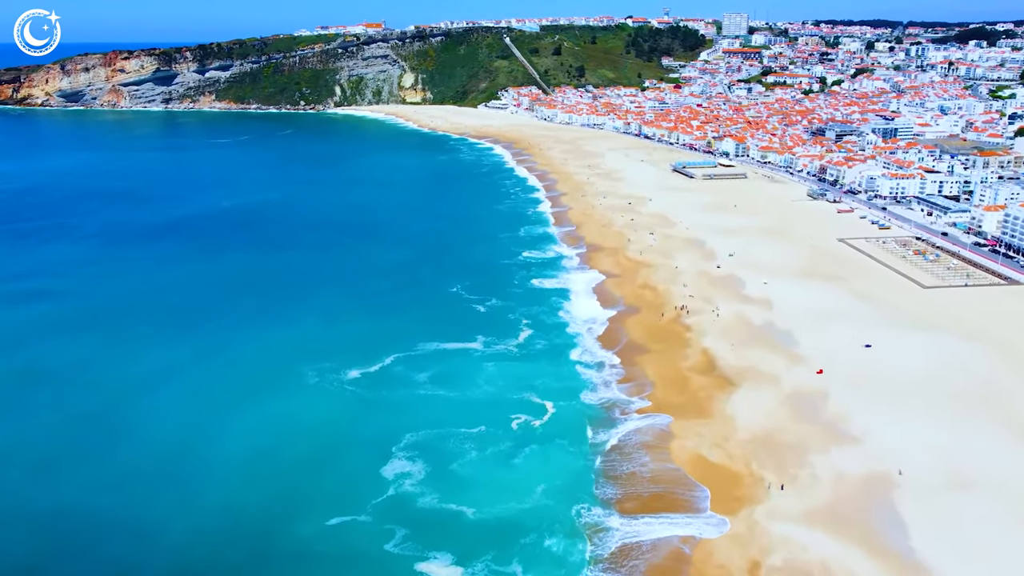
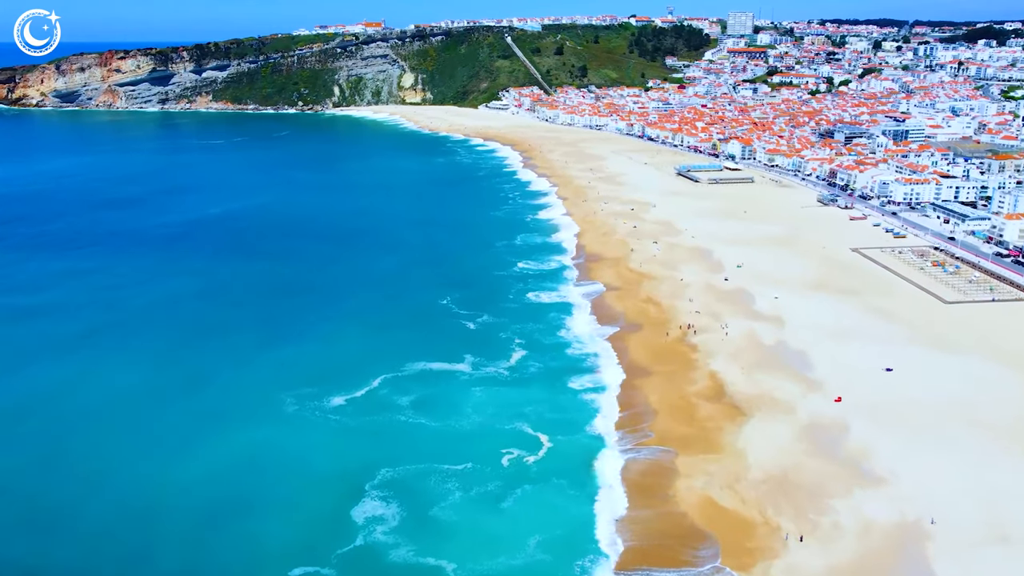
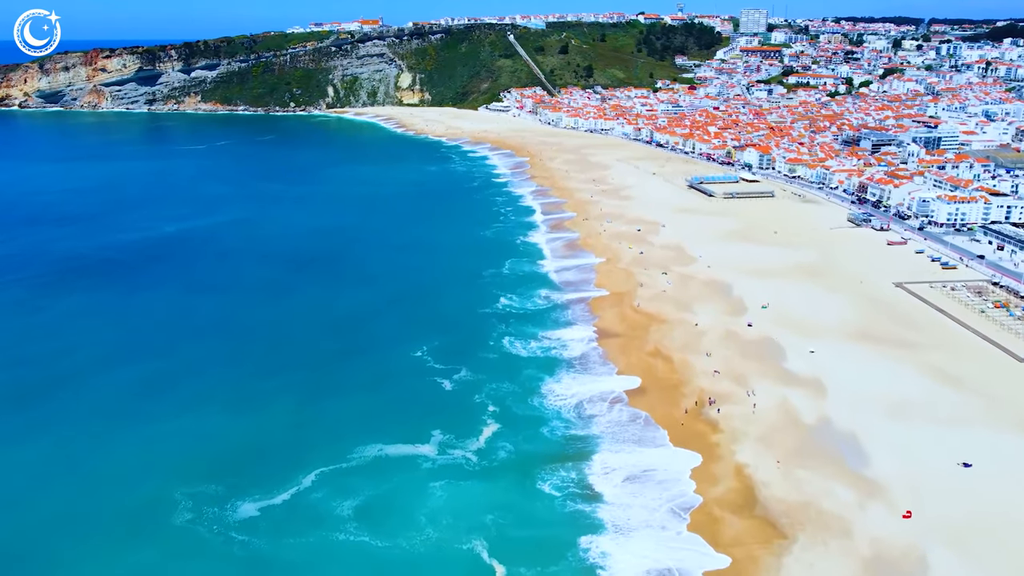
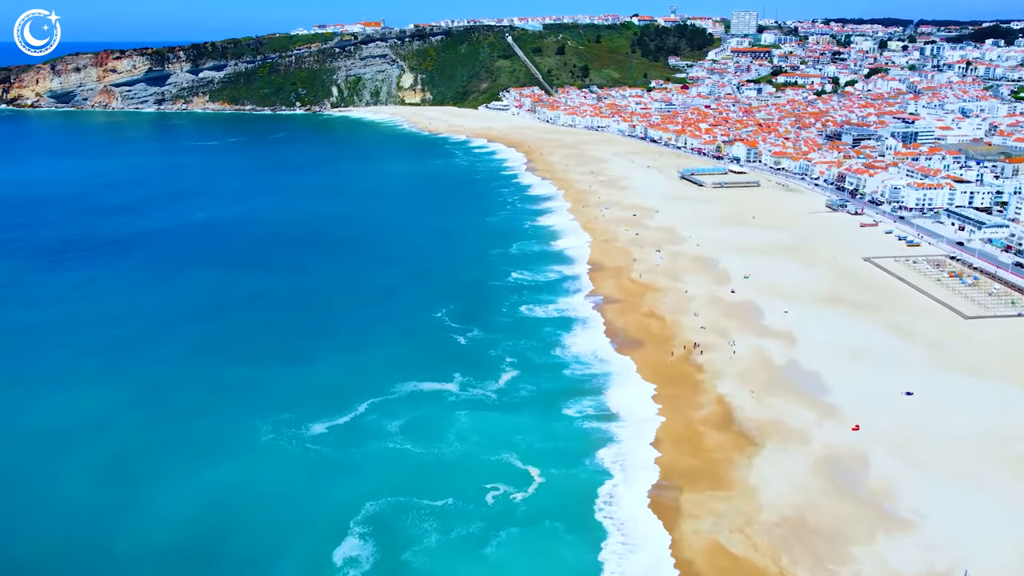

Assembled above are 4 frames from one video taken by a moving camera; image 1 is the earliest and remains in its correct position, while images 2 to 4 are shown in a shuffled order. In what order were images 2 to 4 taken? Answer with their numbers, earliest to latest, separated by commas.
2, 4, 3
